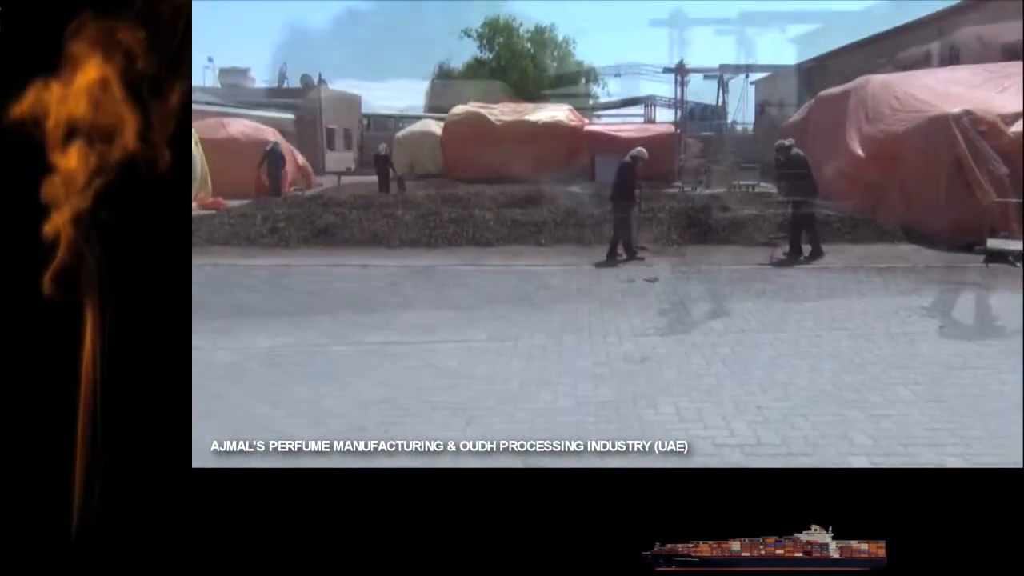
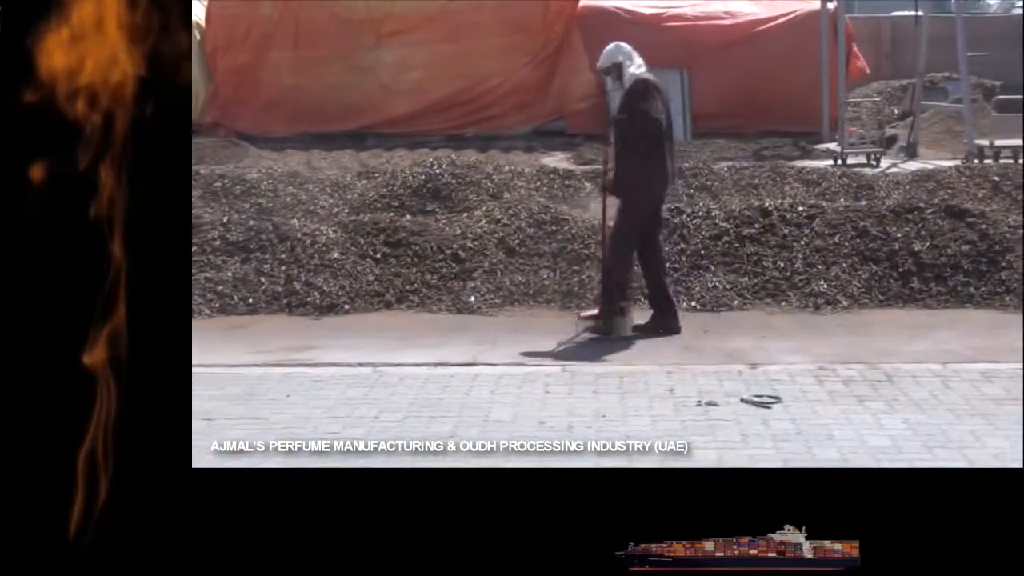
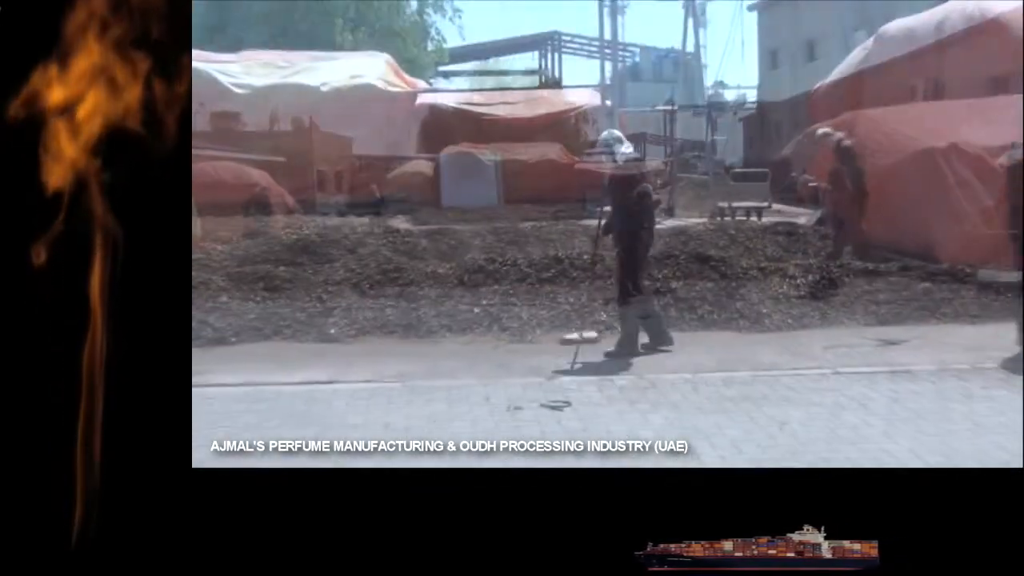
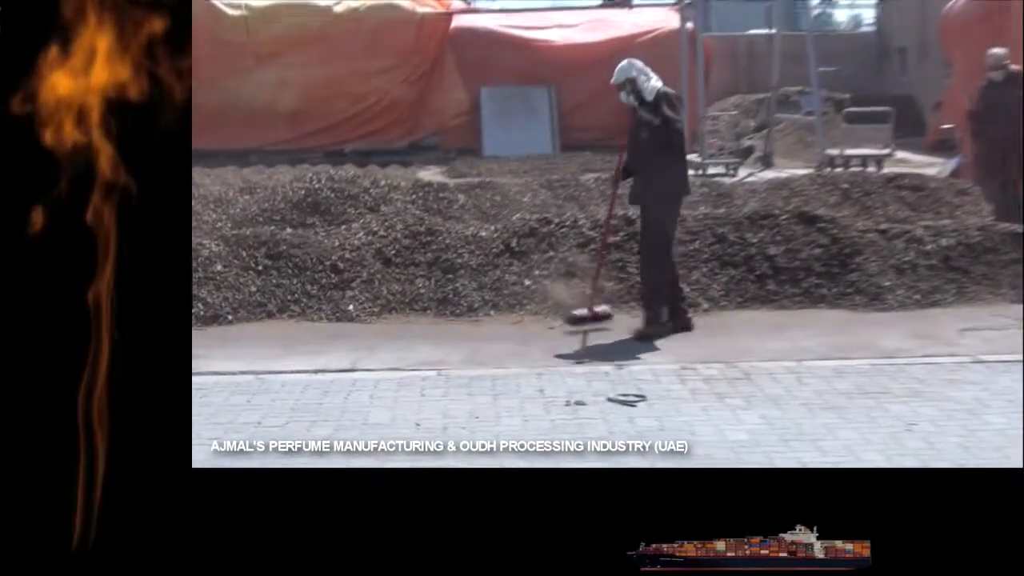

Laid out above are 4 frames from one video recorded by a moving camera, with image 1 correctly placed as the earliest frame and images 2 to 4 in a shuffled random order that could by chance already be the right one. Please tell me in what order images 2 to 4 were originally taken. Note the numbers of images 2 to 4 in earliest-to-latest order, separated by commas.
3, 4, 2
